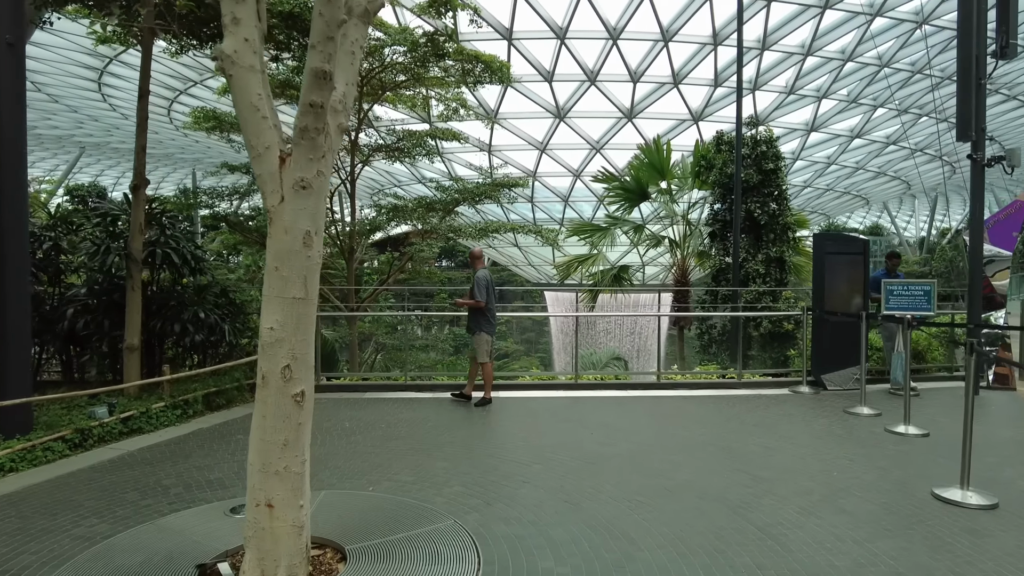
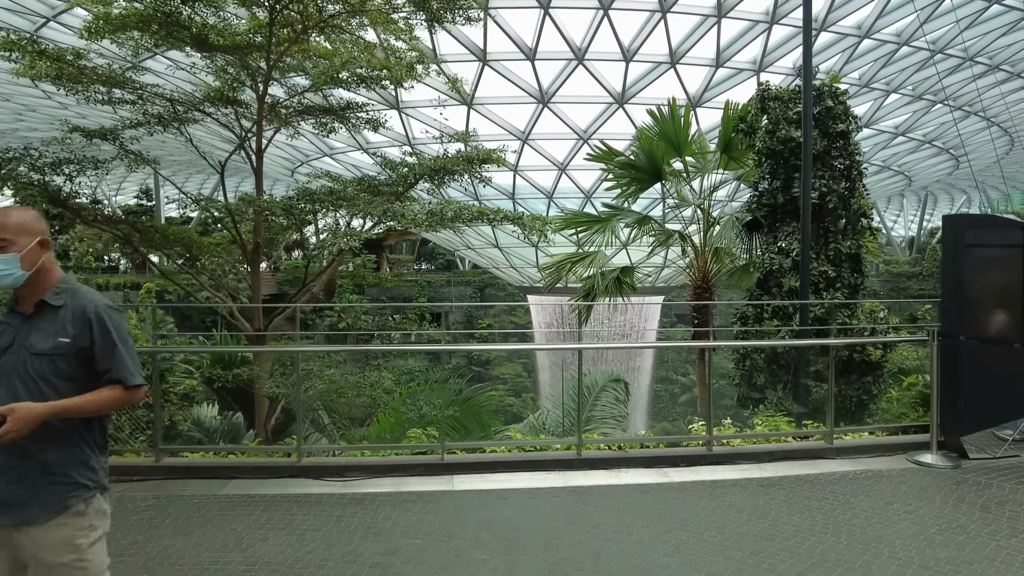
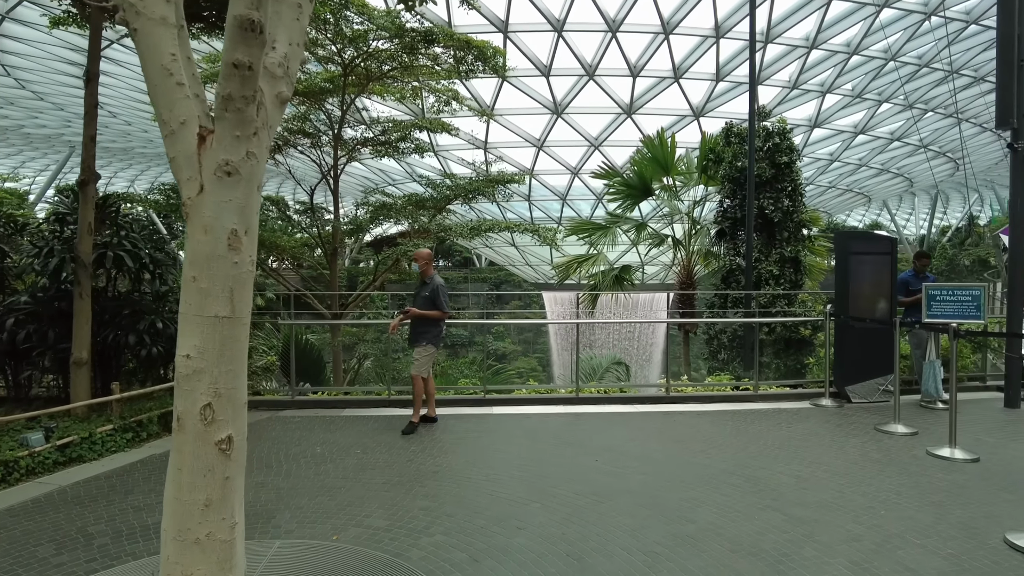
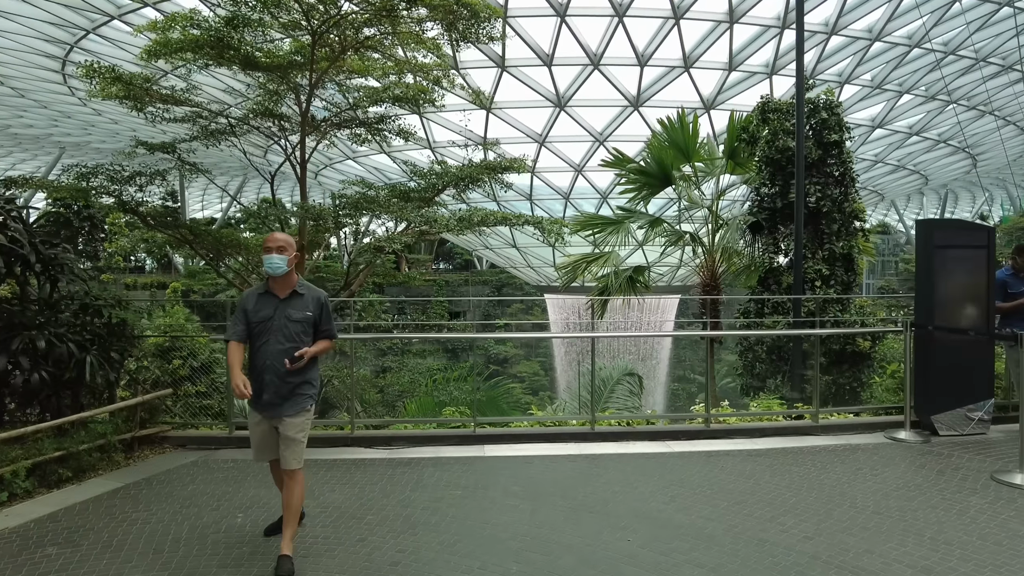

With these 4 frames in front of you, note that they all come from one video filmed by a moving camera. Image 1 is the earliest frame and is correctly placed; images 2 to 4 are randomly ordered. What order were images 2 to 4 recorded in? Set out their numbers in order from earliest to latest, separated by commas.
3, 4, 2
